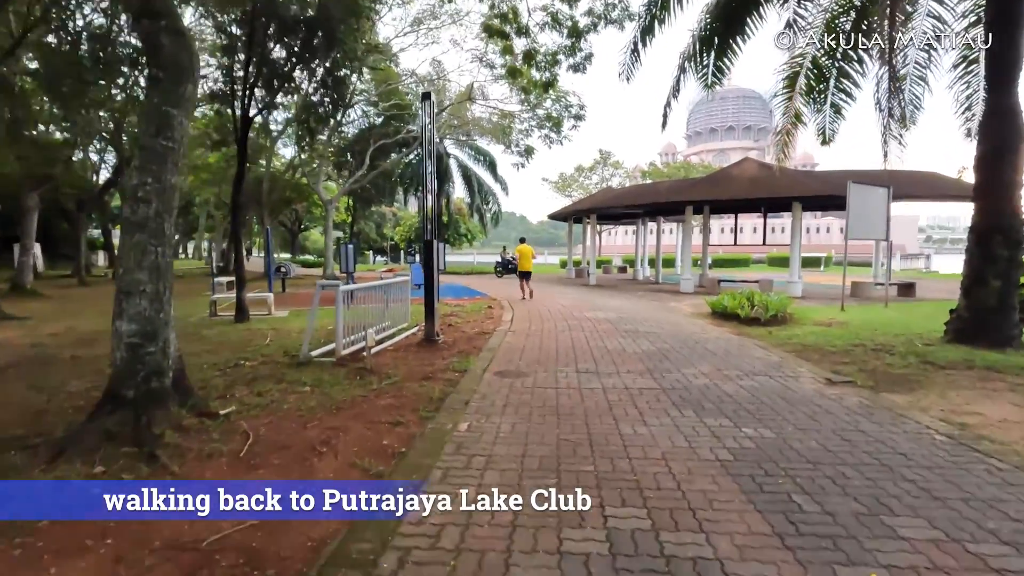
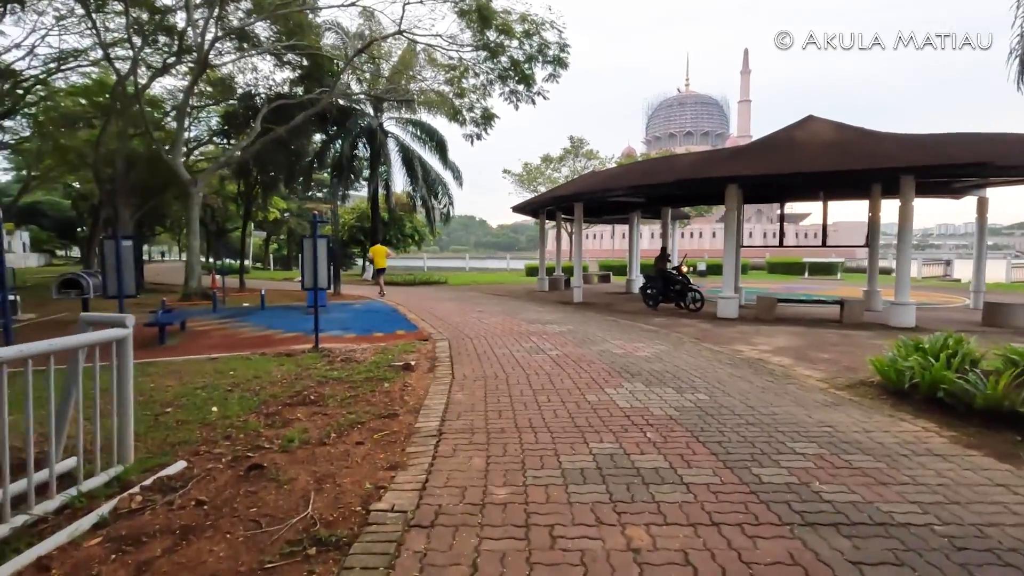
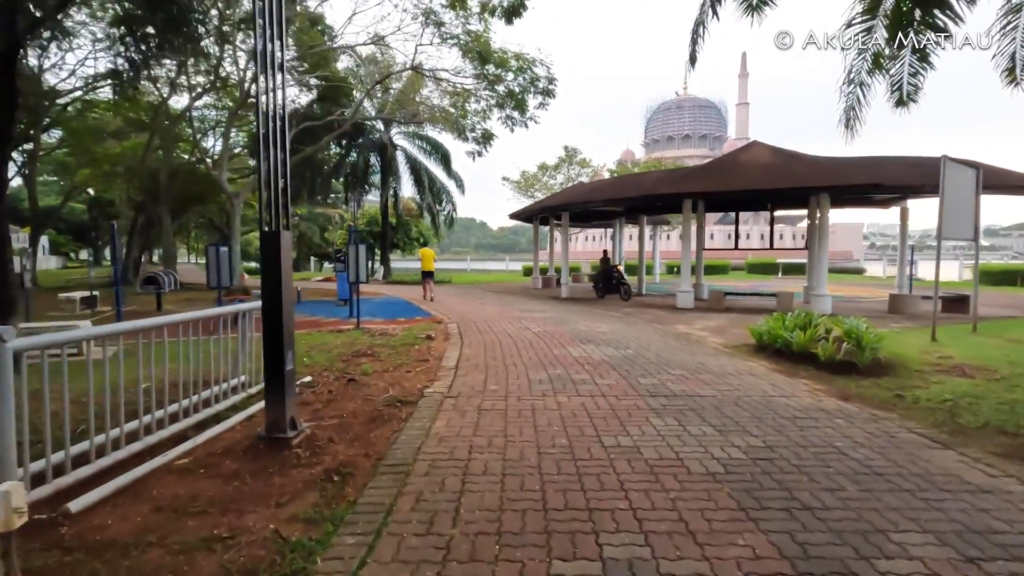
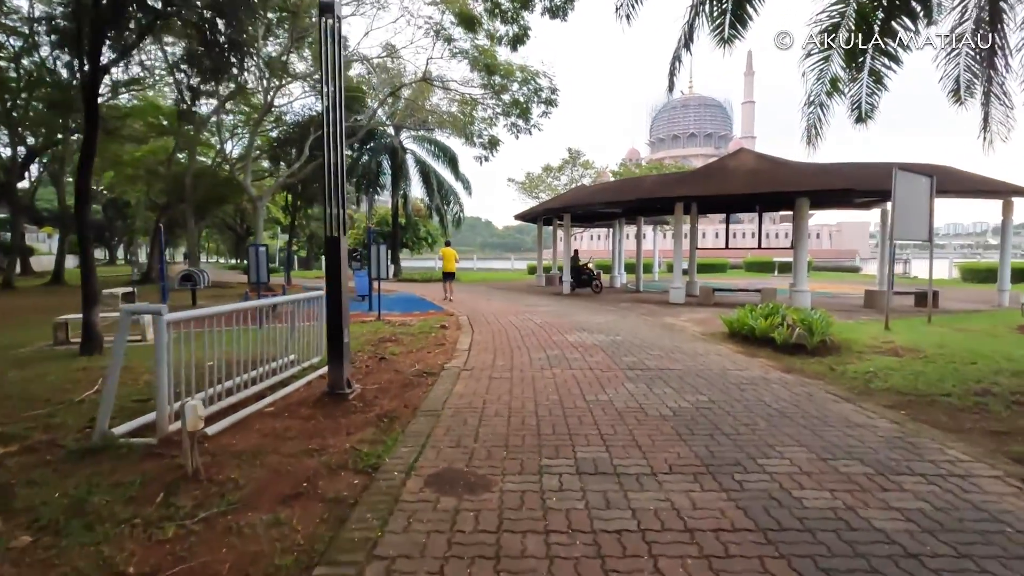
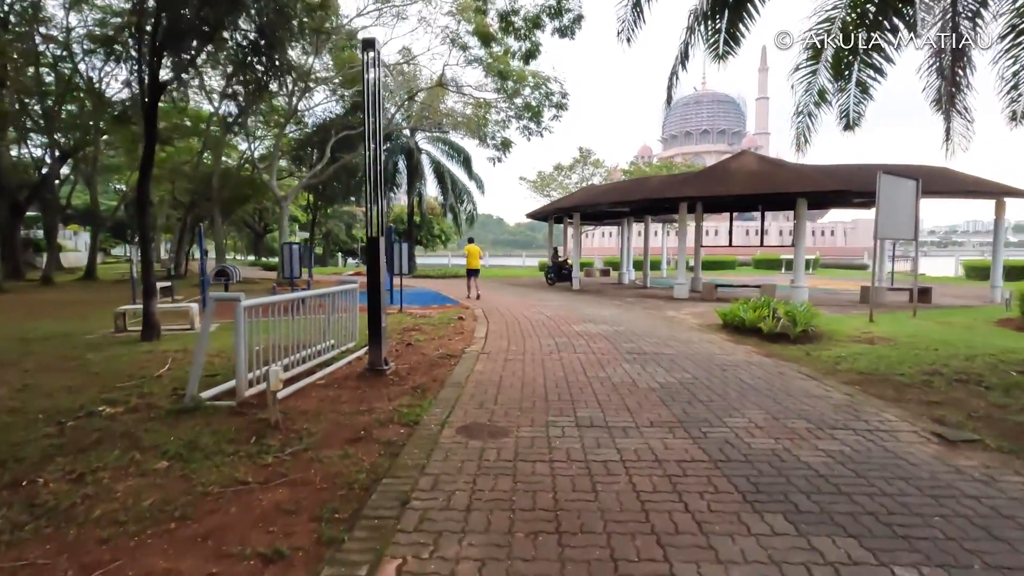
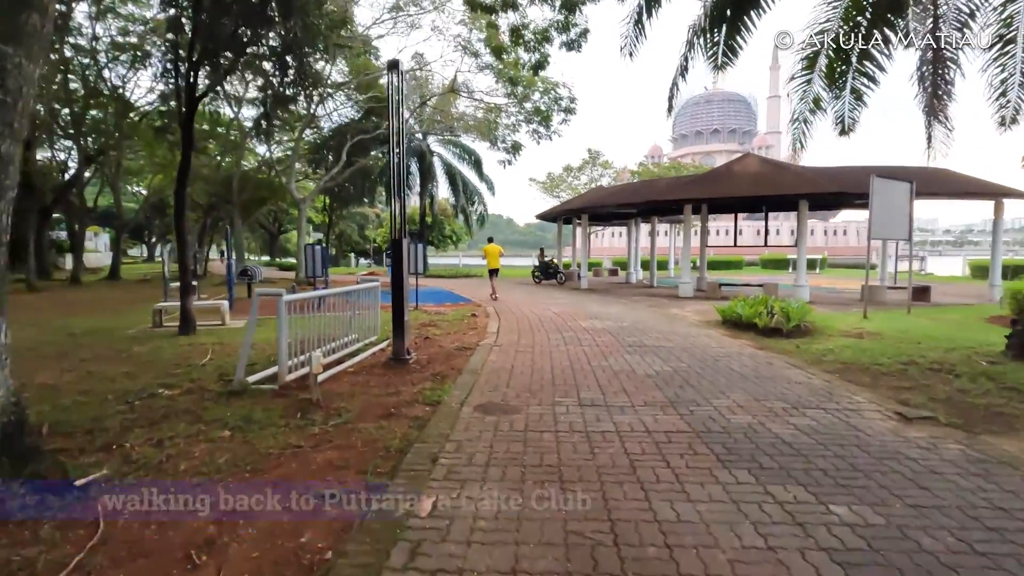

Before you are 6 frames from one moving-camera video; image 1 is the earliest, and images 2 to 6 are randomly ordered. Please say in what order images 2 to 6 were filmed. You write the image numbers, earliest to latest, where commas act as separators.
6, 5, 4, 3, 2
